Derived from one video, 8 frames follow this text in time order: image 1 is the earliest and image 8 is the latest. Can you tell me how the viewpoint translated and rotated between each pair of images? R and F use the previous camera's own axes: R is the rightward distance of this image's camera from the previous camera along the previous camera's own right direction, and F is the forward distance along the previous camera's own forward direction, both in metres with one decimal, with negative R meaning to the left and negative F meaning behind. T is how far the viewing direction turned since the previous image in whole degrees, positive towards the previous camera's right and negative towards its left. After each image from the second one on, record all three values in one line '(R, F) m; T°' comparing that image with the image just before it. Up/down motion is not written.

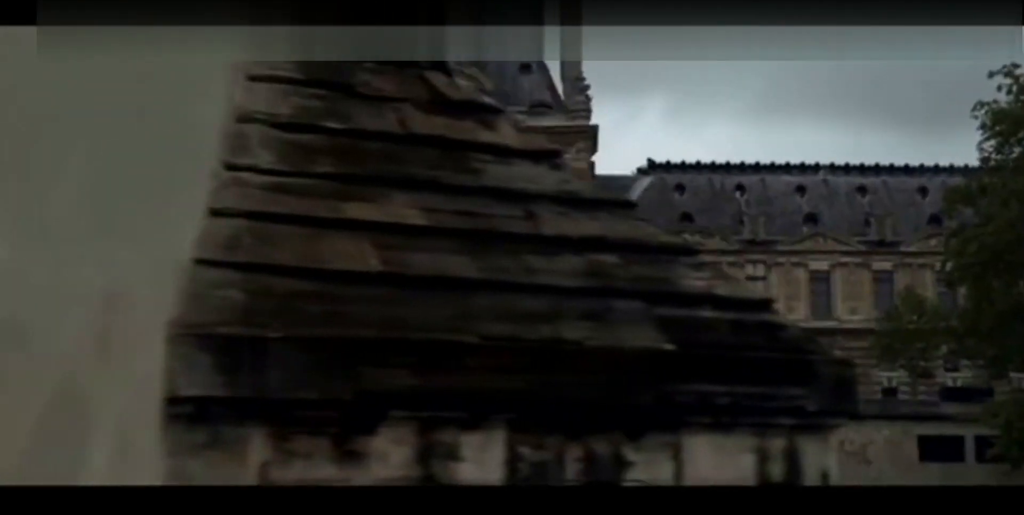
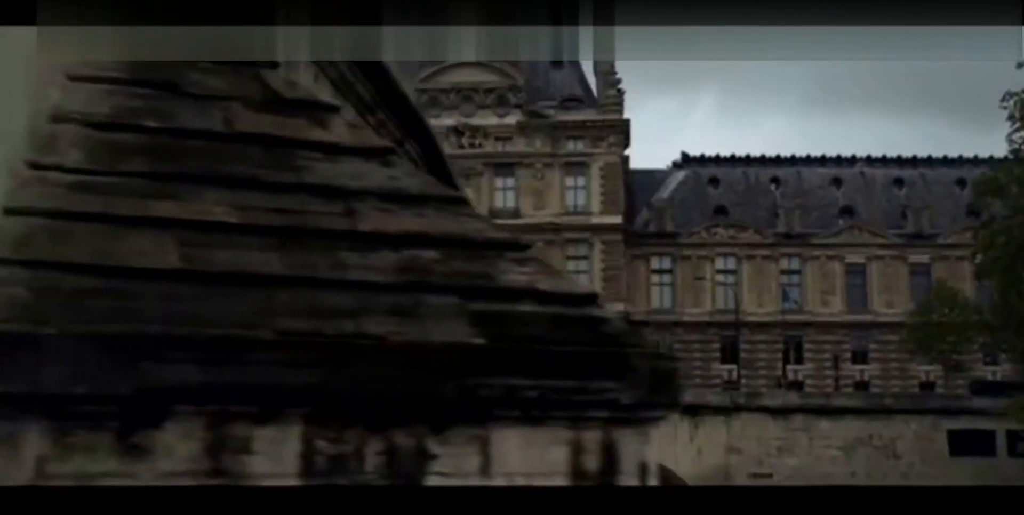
(+0.2, 0.0) m; -2°
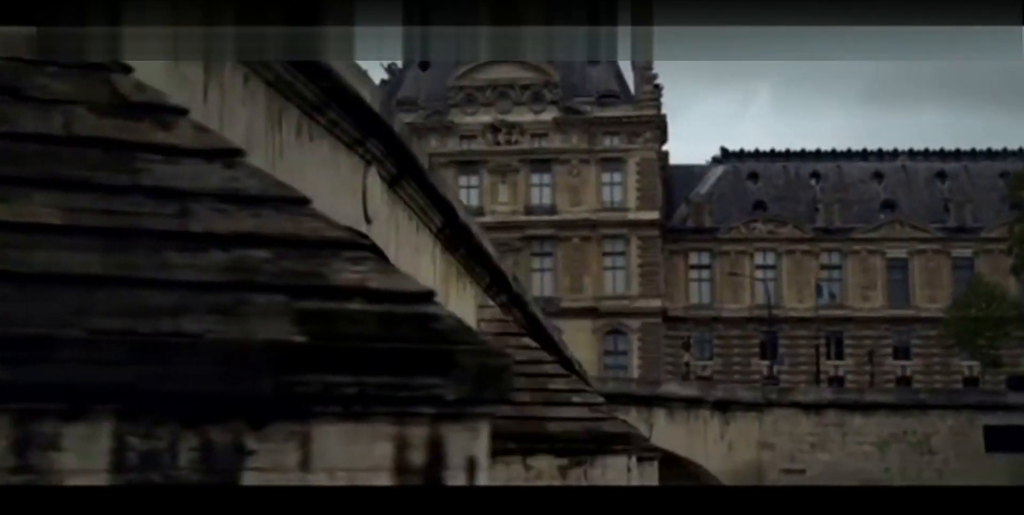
(+0.3, 0.0) m; -2°
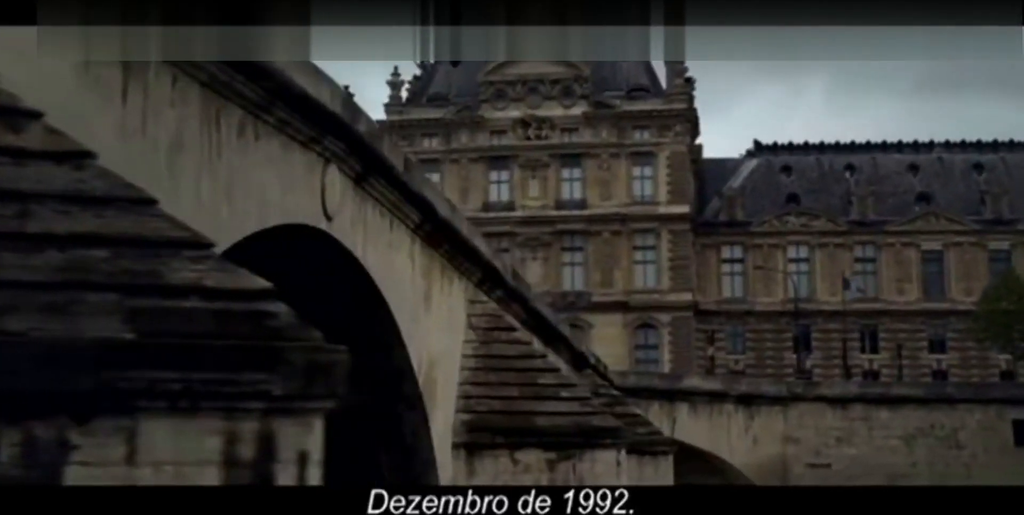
(-0.8, +0.3) m; -1°
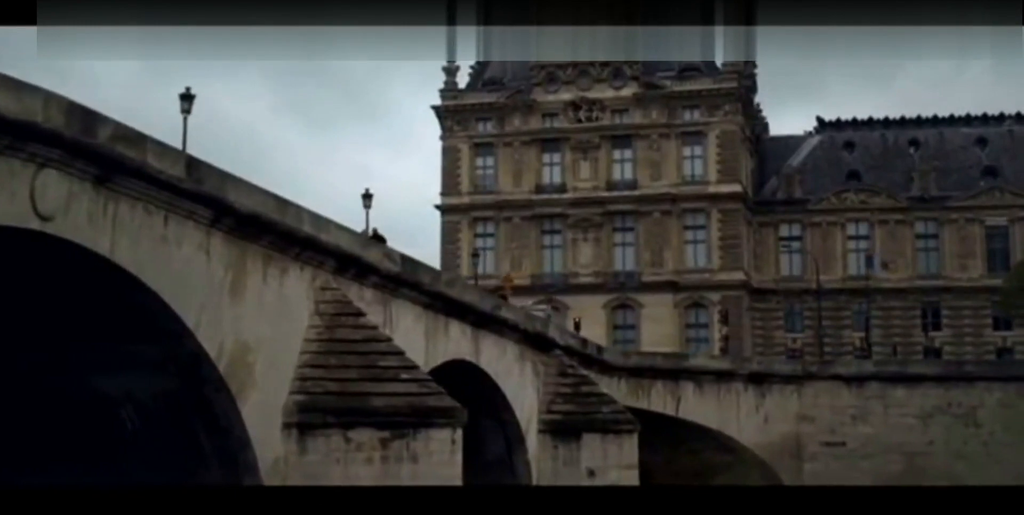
(+0.2, +0.9) m; -3°
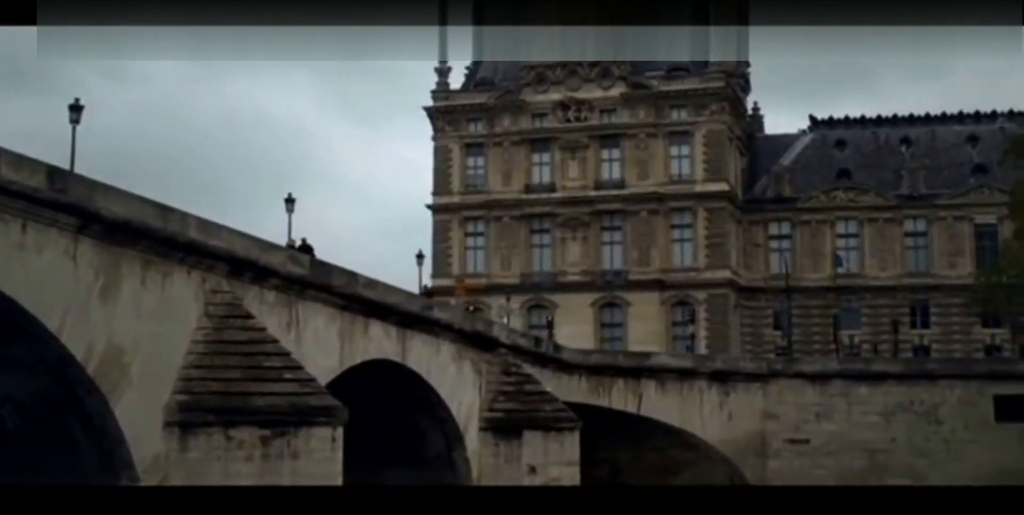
(-0.3, +0.5) m; +1°
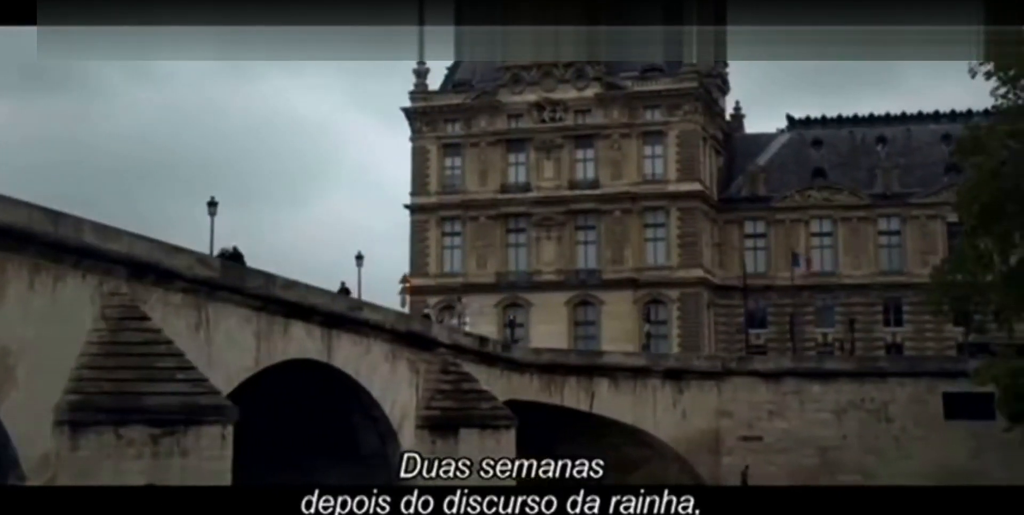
(-0.5, -0.3) m; +1°
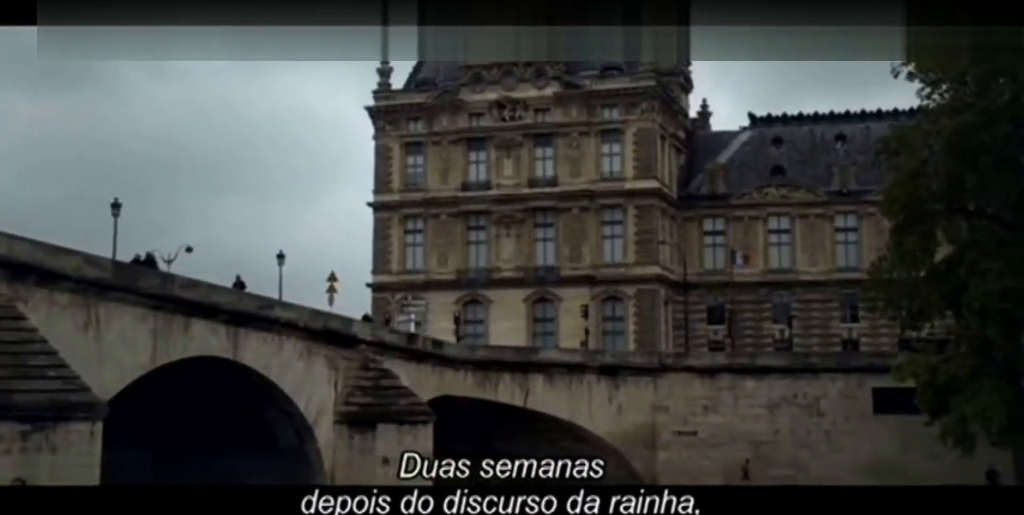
(-0.6, -0.6) m; +2°
